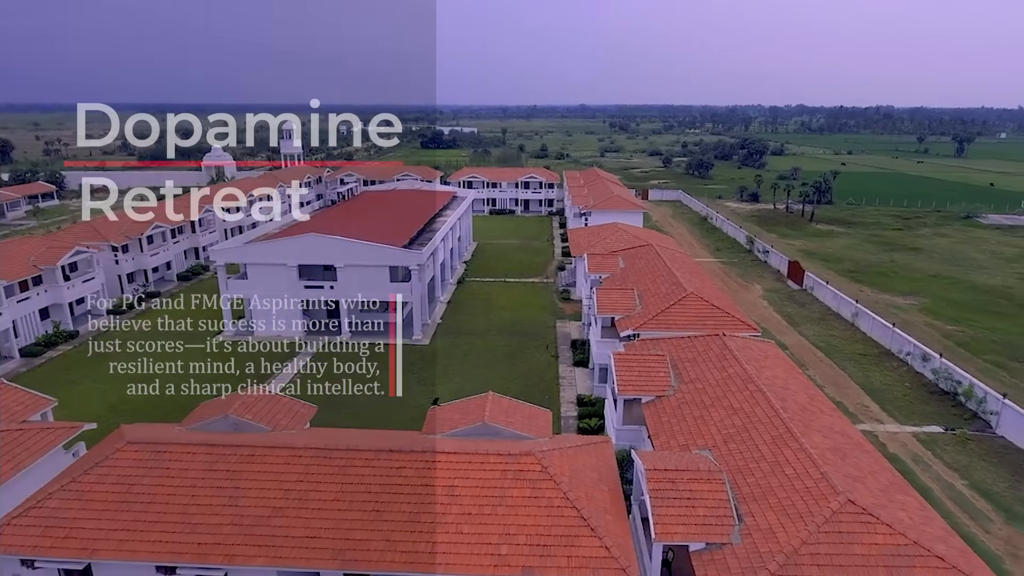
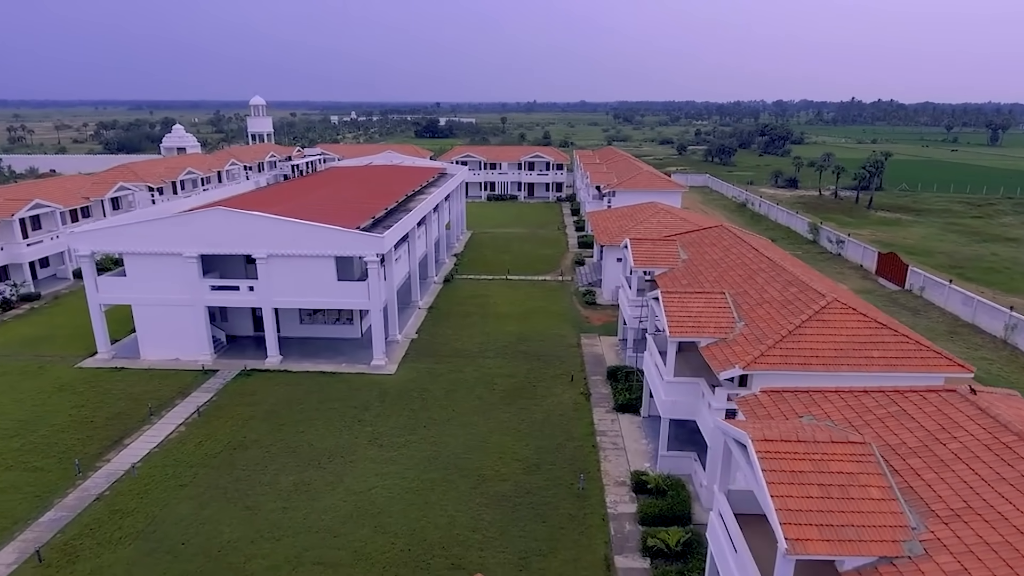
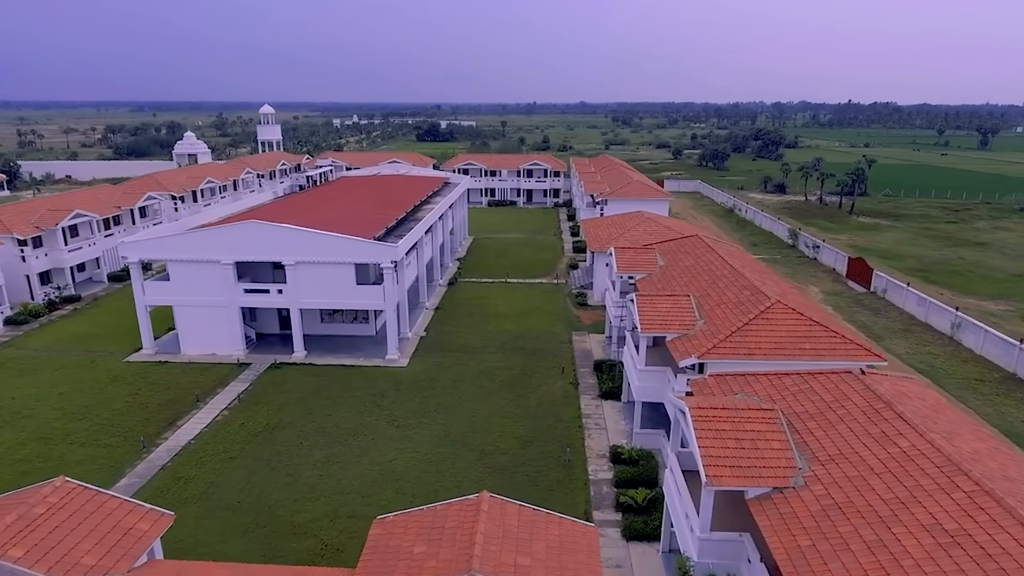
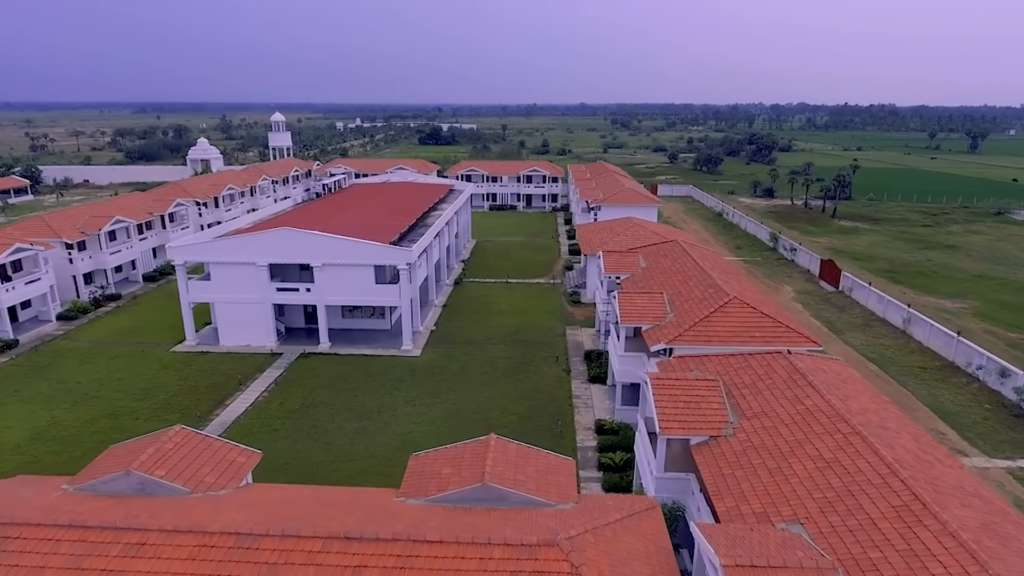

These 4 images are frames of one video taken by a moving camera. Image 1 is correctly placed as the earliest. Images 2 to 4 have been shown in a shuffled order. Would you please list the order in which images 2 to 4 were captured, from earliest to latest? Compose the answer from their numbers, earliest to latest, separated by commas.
4, 3, 2
